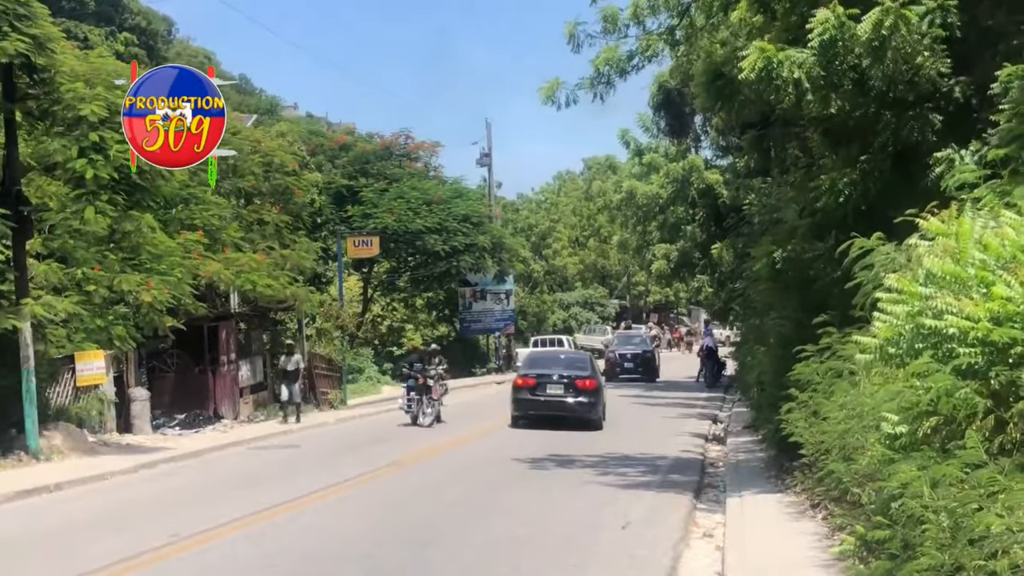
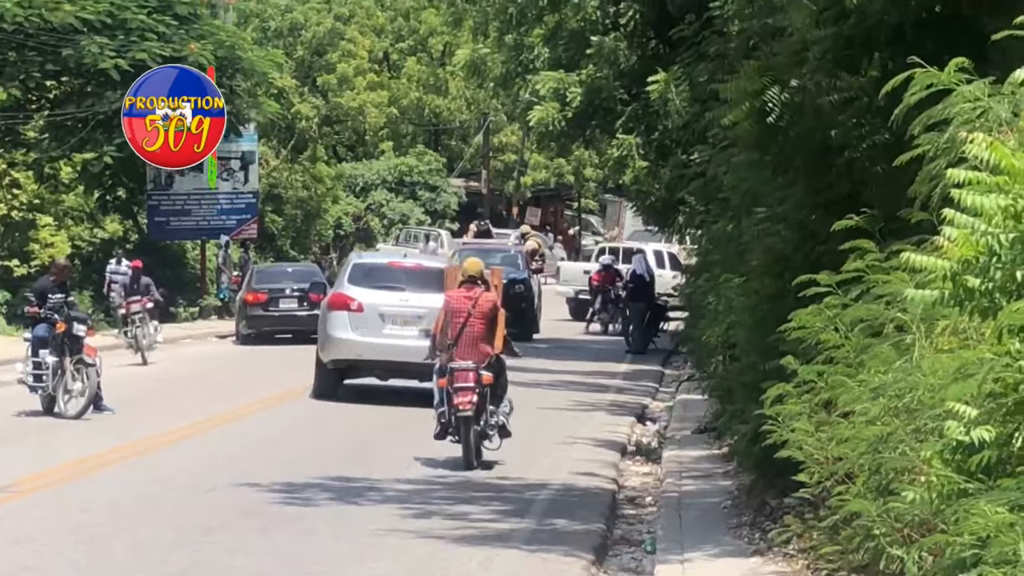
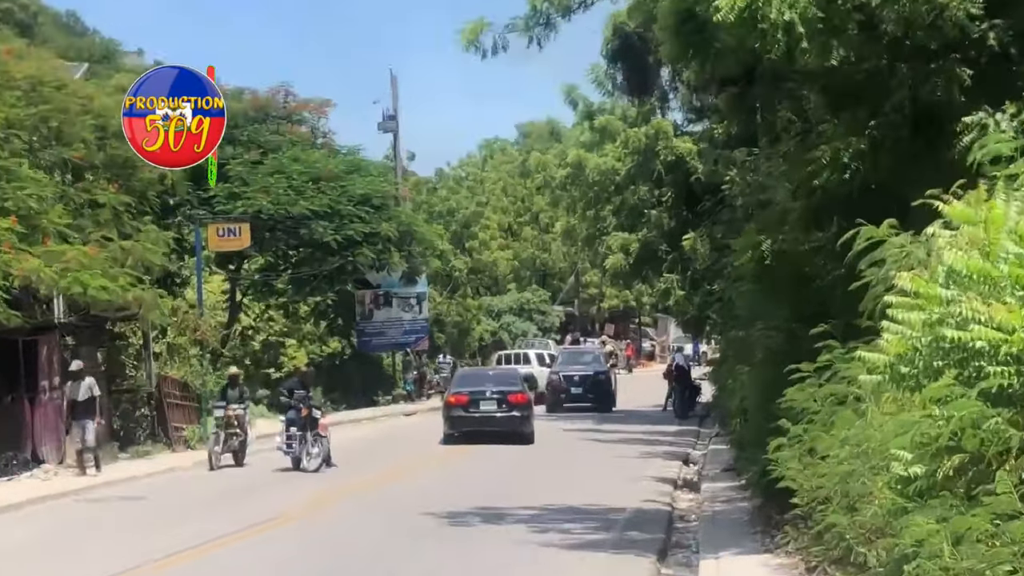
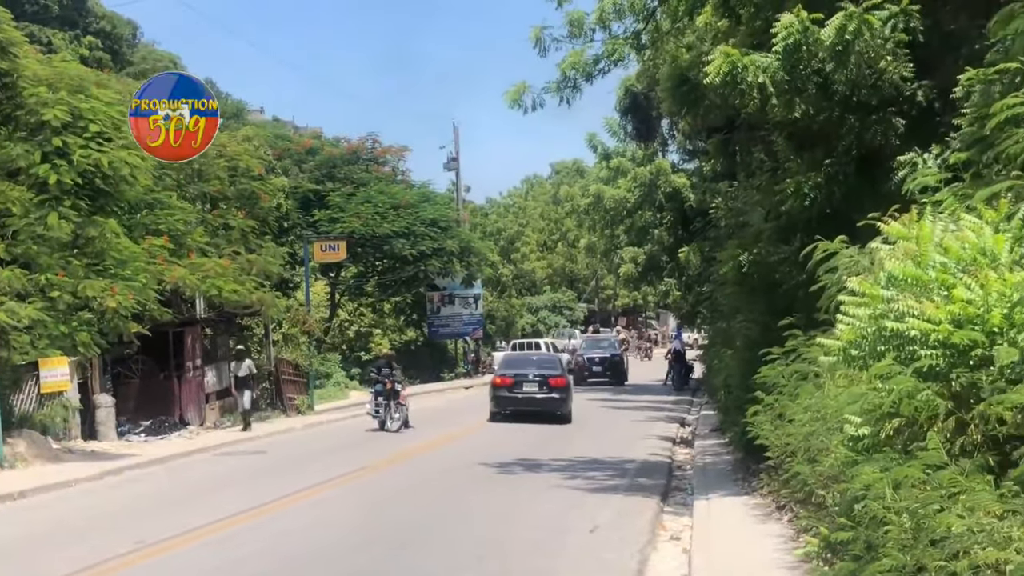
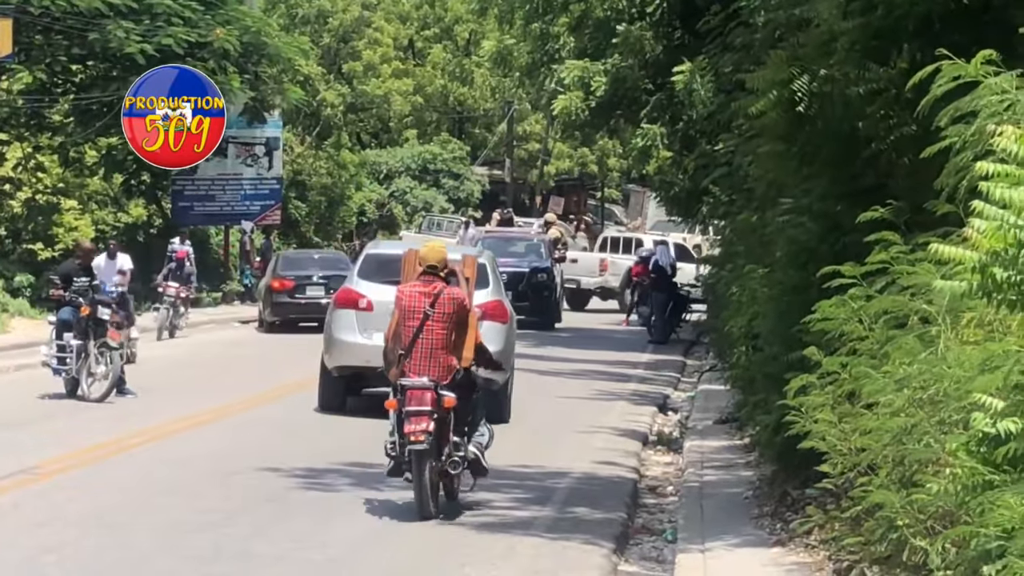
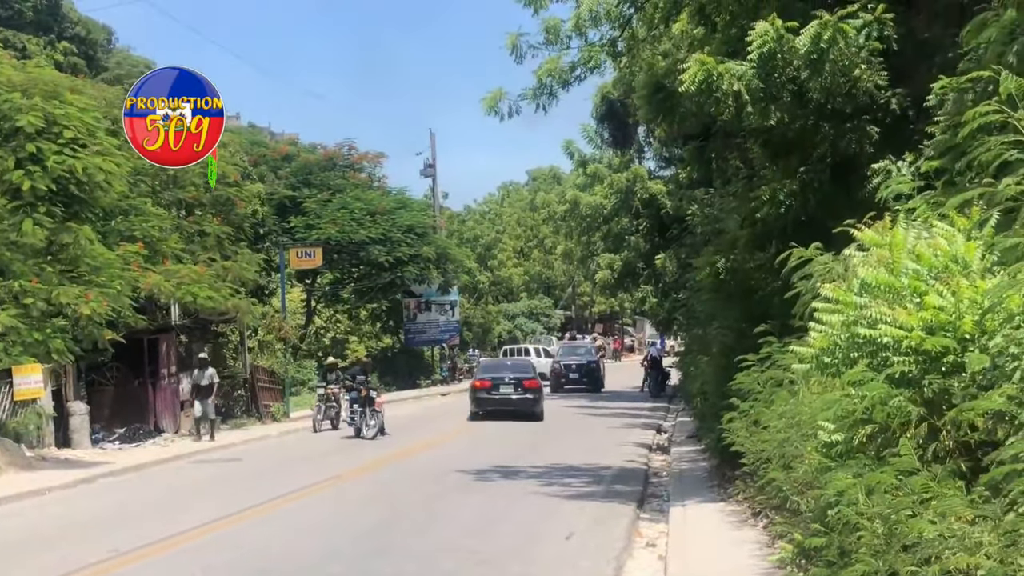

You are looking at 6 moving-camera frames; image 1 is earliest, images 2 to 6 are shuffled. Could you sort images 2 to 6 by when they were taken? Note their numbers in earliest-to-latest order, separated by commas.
4, 6, 3, 5, 2
